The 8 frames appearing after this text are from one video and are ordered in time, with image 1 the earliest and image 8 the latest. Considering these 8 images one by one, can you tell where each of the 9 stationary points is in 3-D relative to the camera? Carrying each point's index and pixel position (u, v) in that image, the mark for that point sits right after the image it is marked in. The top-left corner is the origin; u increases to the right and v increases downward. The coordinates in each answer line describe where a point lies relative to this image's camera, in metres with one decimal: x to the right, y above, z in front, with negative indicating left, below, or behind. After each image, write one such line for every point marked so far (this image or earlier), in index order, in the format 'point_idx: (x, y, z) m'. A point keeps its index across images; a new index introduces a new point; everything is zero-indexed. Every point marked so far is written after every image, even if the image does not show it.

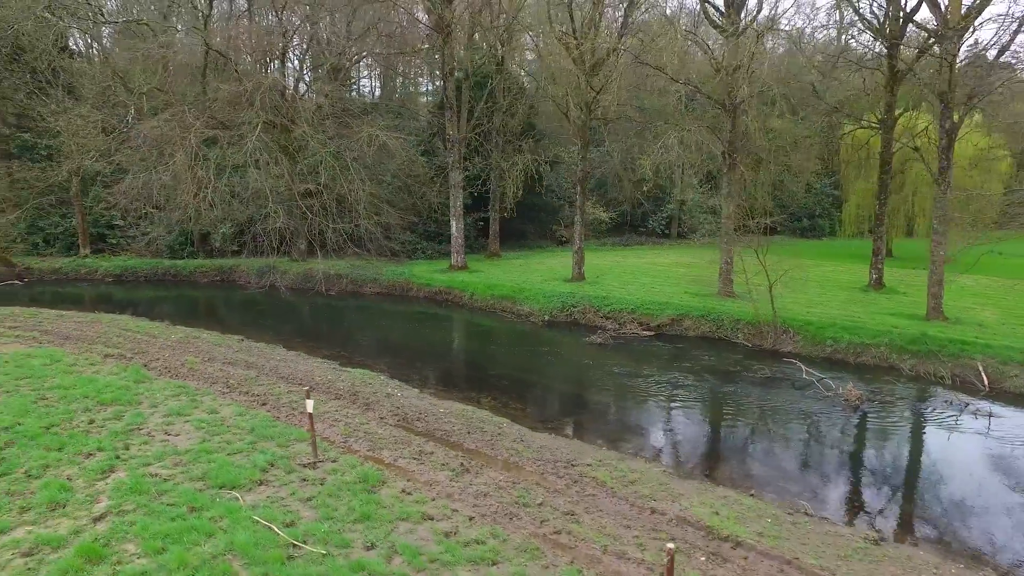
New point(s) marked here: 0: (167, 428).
0: (-4.0, -1.6, +8.0) m
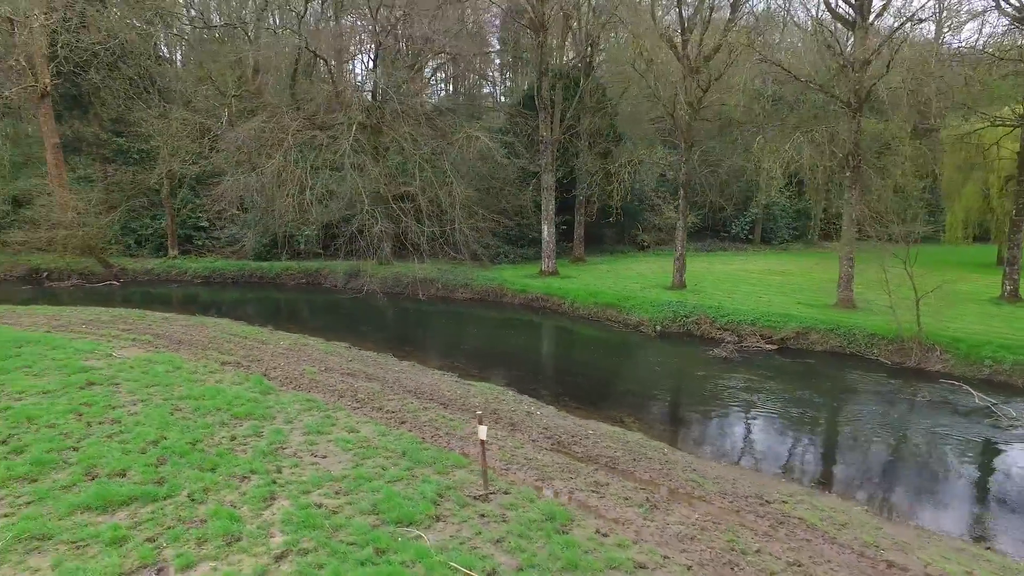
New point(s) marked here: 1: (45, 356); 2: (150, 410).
0: (-2.2, -1.7, +7.6) m
1: (-7.4, -1.1, +10.9) m
2: (-4.4, -1.5, +8.5) m
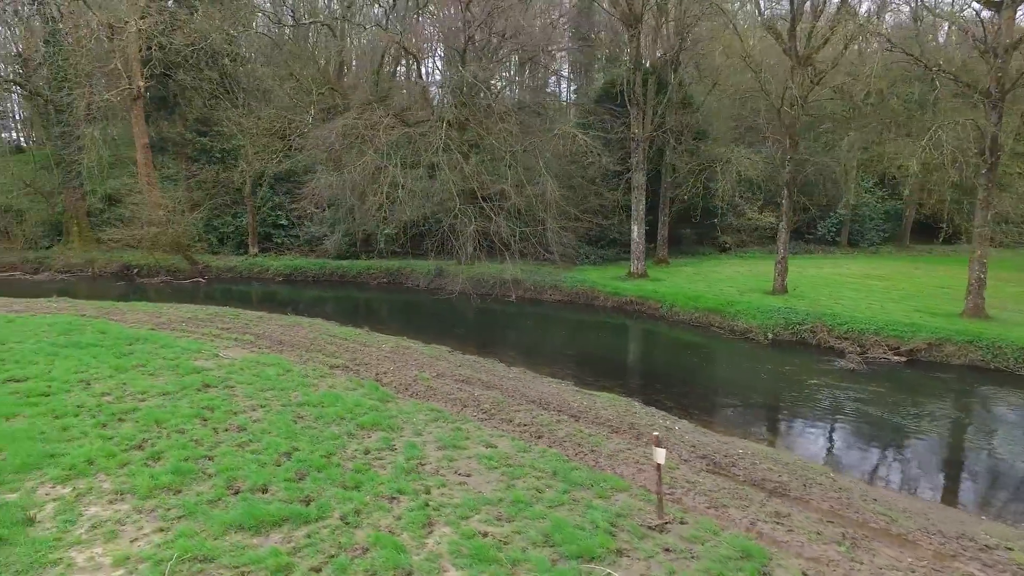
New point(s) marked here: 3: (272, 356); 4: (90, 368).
0: (-0.6, -1.8, +7.0) m
1: (-5.6, -1.0, +10.8) m
2: (-2.8, -1.5, +8.1) m
3: (-3.8, -1.1, +11.0) m
4: (-6.1, -1.1, +9.9) m
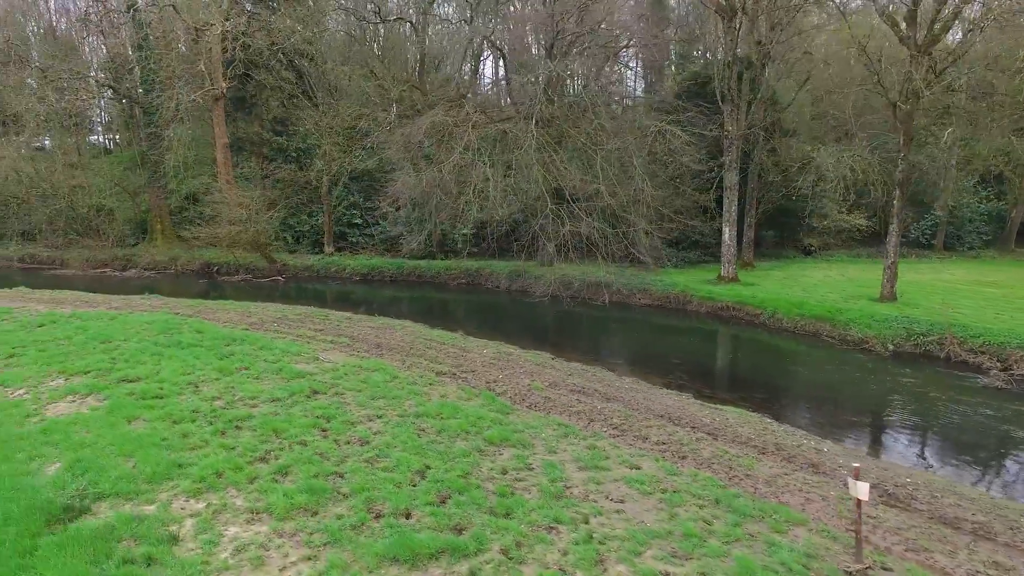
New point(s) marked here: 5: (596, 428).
0: (+0.8, -1.8, +6.4) m
1: (-3.9, -1.0, +10.5) m
2: (-1.3, -1.5, +7.6) m
3: (-2.1, -1.1, +10.5) m
4: (-4.4, -1.1, +9.6) m
5: (+1.0, -1.6, +8.1) m
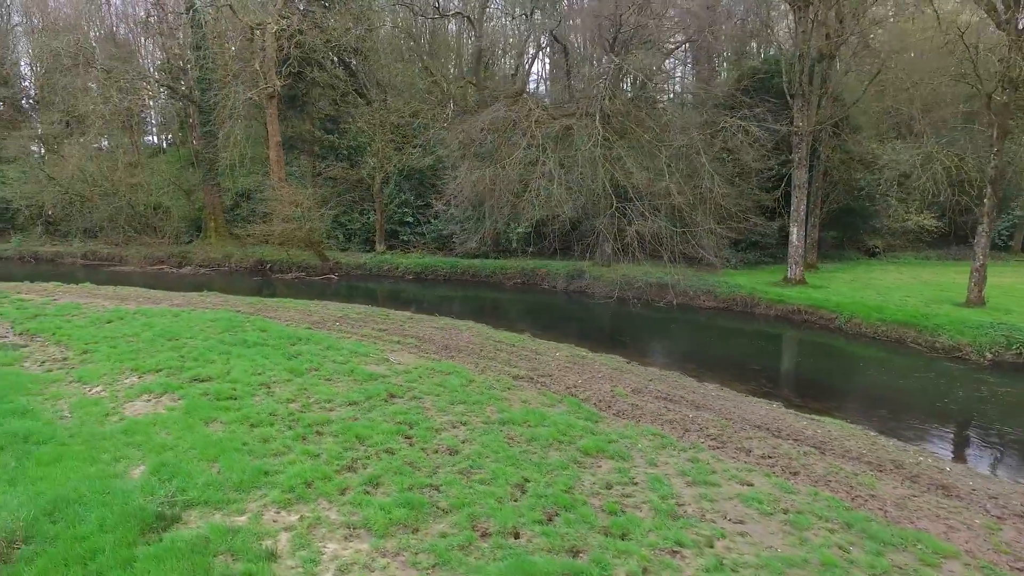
0: (+1.7, -1.8, +5.8) m
1: (-2.7, -1.0, +10.2) m
2: (-0.3, -1.5, +7.2) m
3: (-1.0, -1.1, +10.2) m
4: (-3.3, -1.1, +9.4) m
5: (+2.0, -1.7, +7.5) m
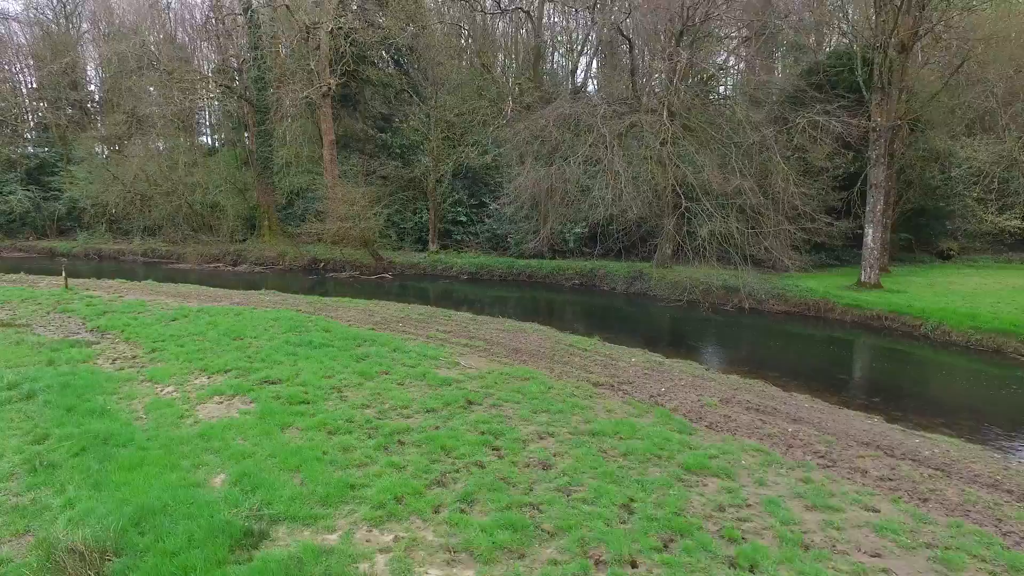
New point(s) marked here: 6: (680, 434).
0: (+2.5, -1.9, +5.3) m
1: (-1.7, -1.0, +9.8) m
2: (+0.6, -1.5, +6.7) m
3: (+0.1, -1.1, +9.7) m
4: (-2.3, -1.1, +9.0) m
5: (+2.9, -1.7, +6.9) m
6: (+1.8, -1.5, +7.3) m
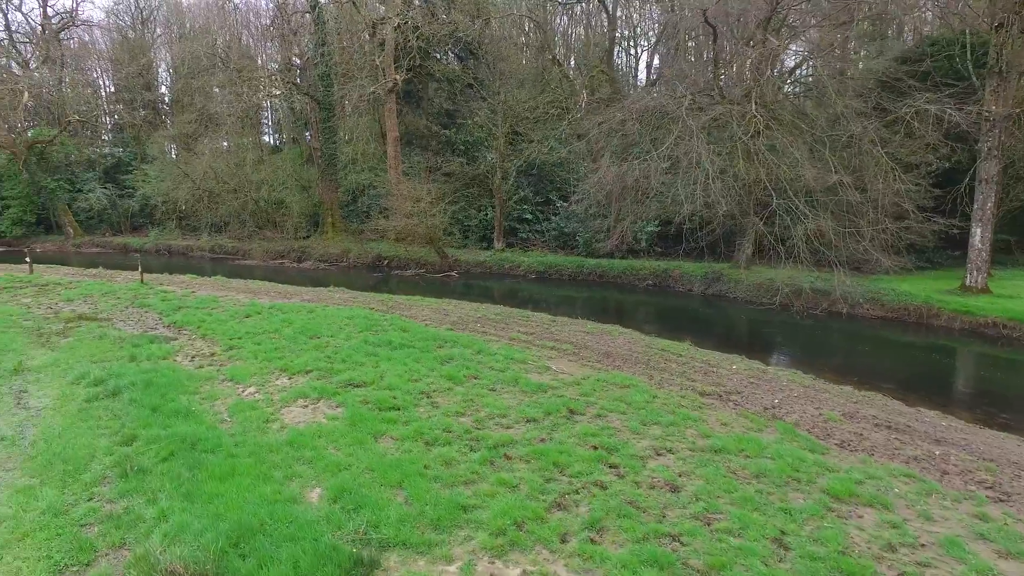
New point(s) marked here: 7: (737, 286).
0: (+3.5, -1.9, +4.4) m
1: (-0.4, -1.0, +9.2) m
2: (+1.6, -1.5, +6.0) m
3: (+1.3, -1.1, +9.0) m
4: (-1.1, -1.1, +8.5) m
5: (+3.9, -1.7, +6.0) m
6: (+2.8, -1.6, +6.5) m
7: (+5.9, +0.1, +18.1) m
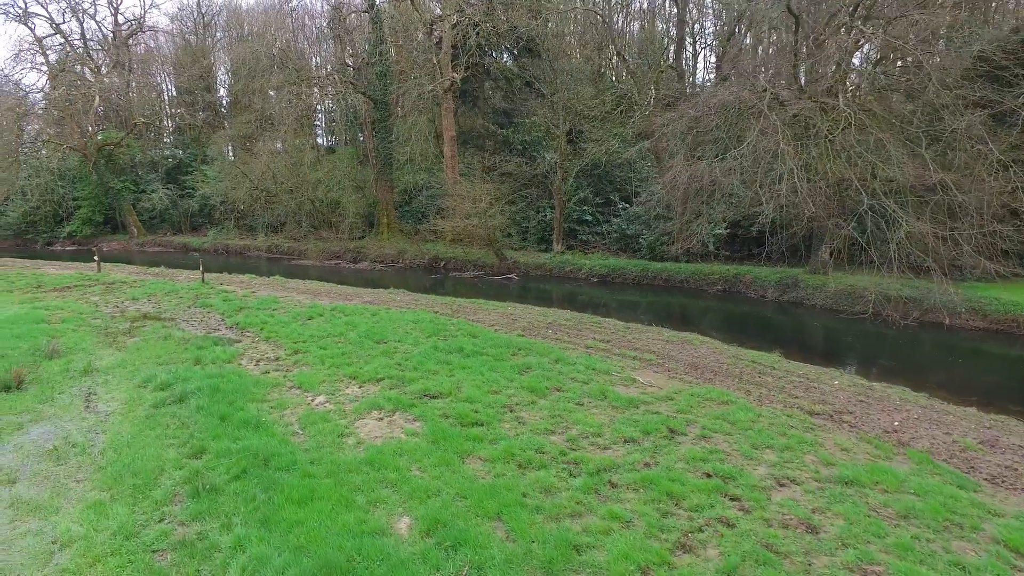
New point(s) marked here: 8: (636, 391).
0: (+4.2, -2.0, +3.5) m
1: (+0.6, -1.0, +8.6) m
2: (+2.4, -1.6, +5.2) m
3: (+2.3, -1.2, +8.2) m
4: (-0.1, -1.1, +7.9) m
5: (+4.7, -1.8, +5.1) m
6: (+3.7, -1.6, +5.6) m
7: (+7.5, -0.1, +17.1) m
8: (+1.4, -1.2, +8.0) m
